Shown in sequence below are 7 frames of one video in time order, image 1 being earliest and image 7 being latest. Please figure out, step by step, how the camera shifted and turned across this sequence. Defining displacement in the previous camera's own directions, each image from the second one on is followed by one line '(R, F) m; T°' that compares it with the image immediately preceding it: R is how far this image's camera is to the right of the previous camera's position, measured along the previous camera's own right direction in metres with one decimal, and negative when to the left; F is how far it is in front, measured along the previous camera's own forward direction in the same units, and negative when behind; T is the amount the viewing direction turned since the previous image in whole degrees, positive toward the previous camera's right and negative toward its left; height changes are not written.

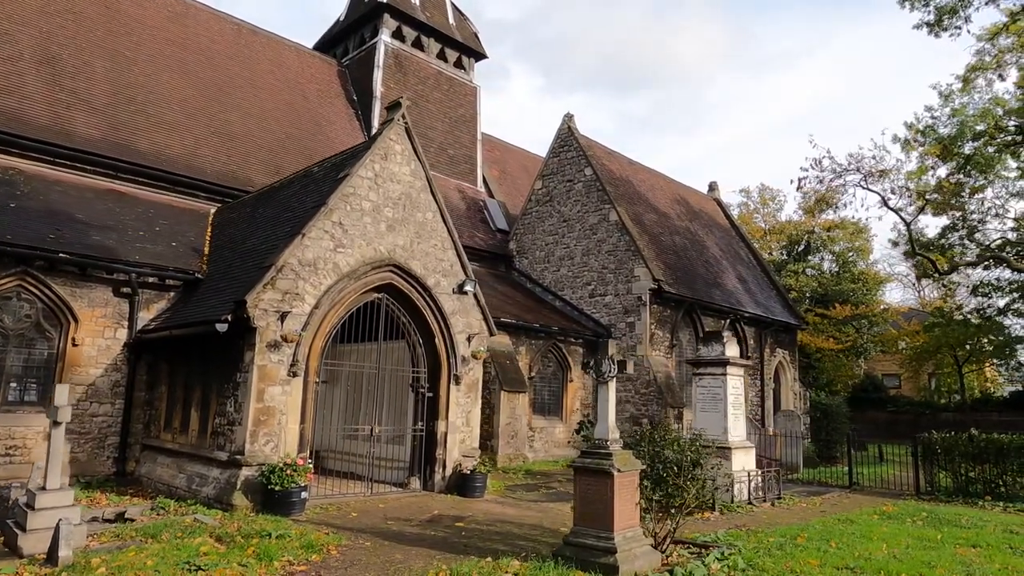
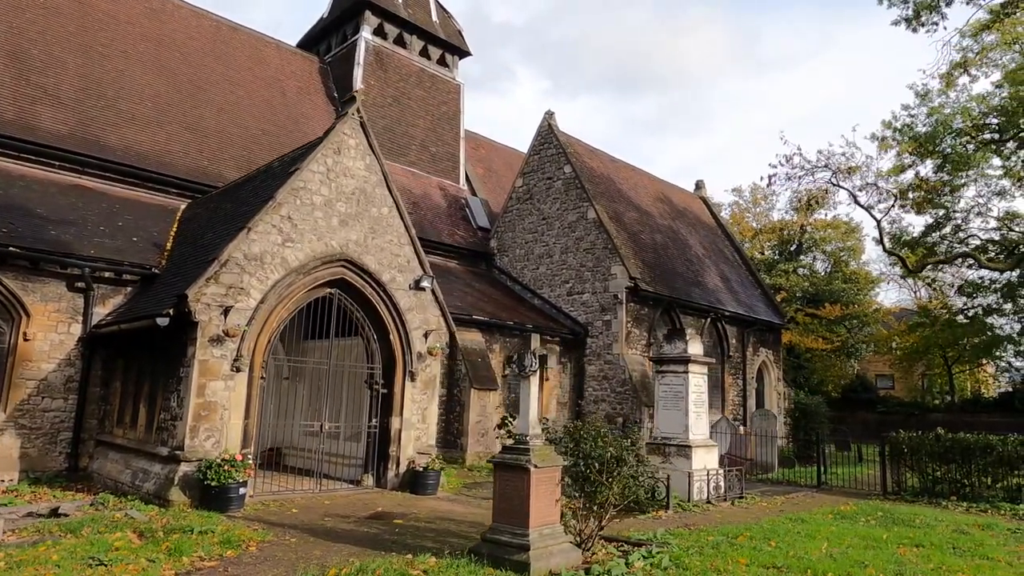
(+0.7, +0.1) m; 0°
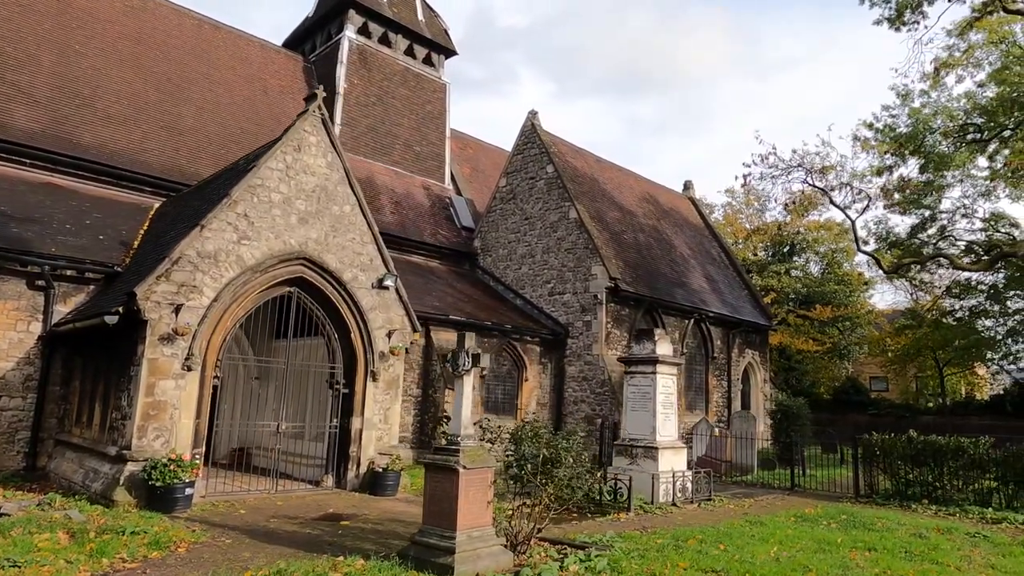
(+0.6, +0.1) m; 0°
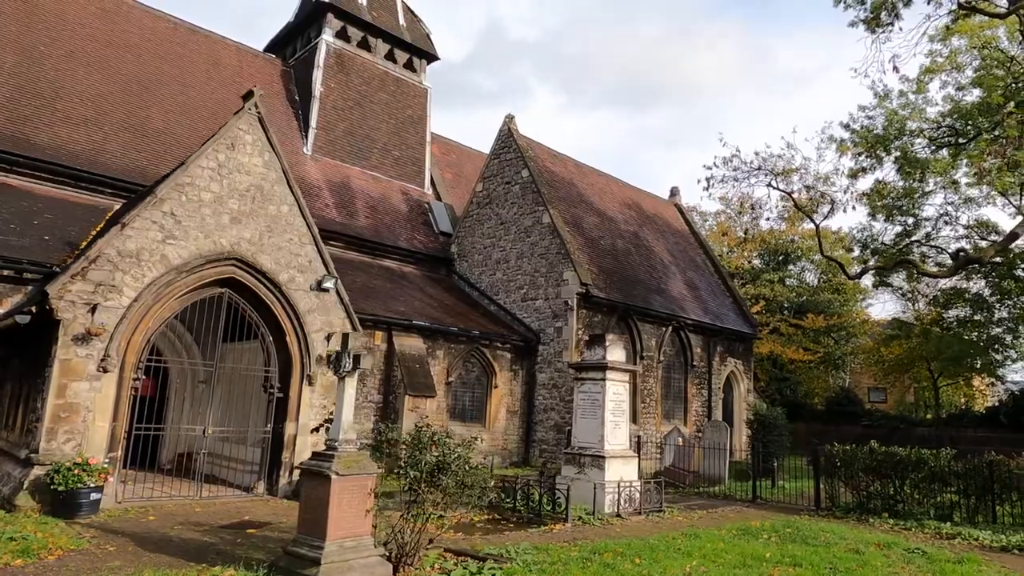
(+1.1, +0.3) m; -1°
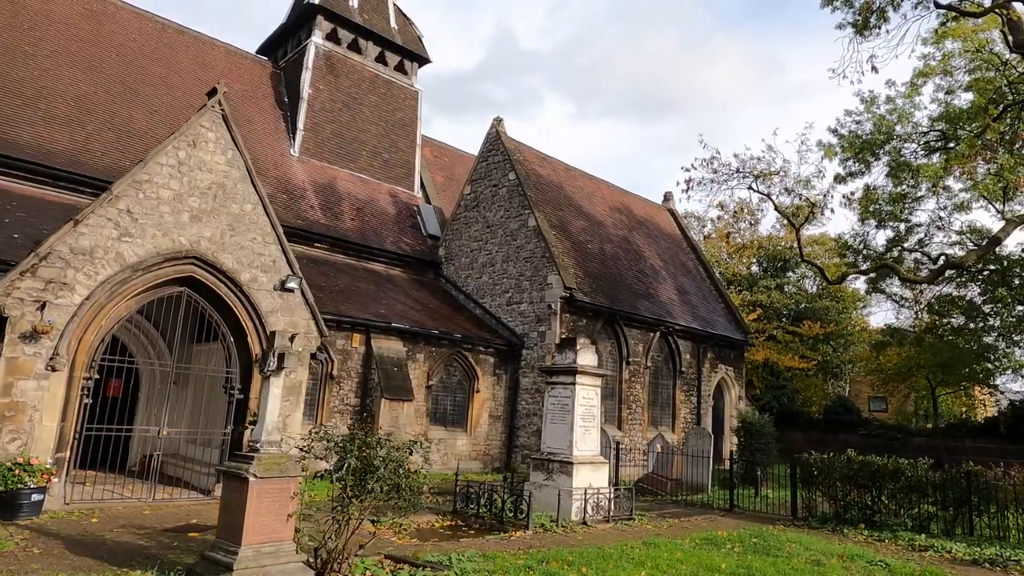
(+0.6, +0.2) m; -1°
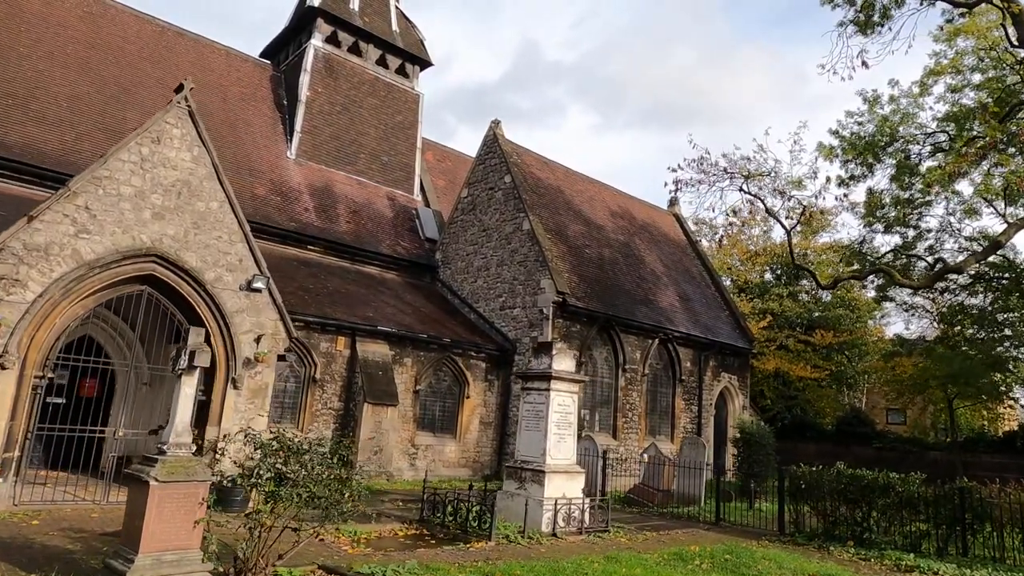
(+0.8, +0.3) m; -2°
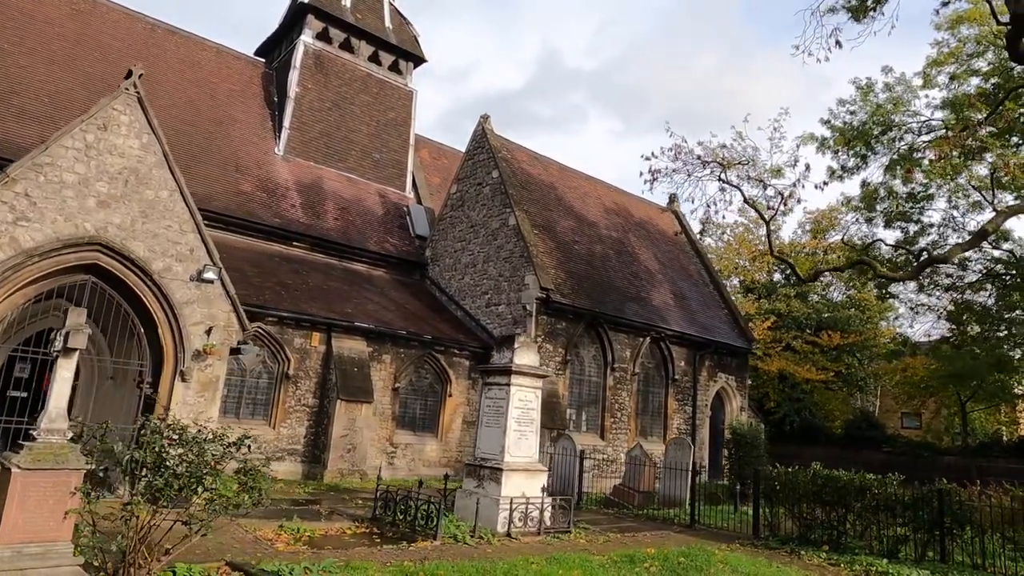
(+0.9, +0.4) m; -2°
